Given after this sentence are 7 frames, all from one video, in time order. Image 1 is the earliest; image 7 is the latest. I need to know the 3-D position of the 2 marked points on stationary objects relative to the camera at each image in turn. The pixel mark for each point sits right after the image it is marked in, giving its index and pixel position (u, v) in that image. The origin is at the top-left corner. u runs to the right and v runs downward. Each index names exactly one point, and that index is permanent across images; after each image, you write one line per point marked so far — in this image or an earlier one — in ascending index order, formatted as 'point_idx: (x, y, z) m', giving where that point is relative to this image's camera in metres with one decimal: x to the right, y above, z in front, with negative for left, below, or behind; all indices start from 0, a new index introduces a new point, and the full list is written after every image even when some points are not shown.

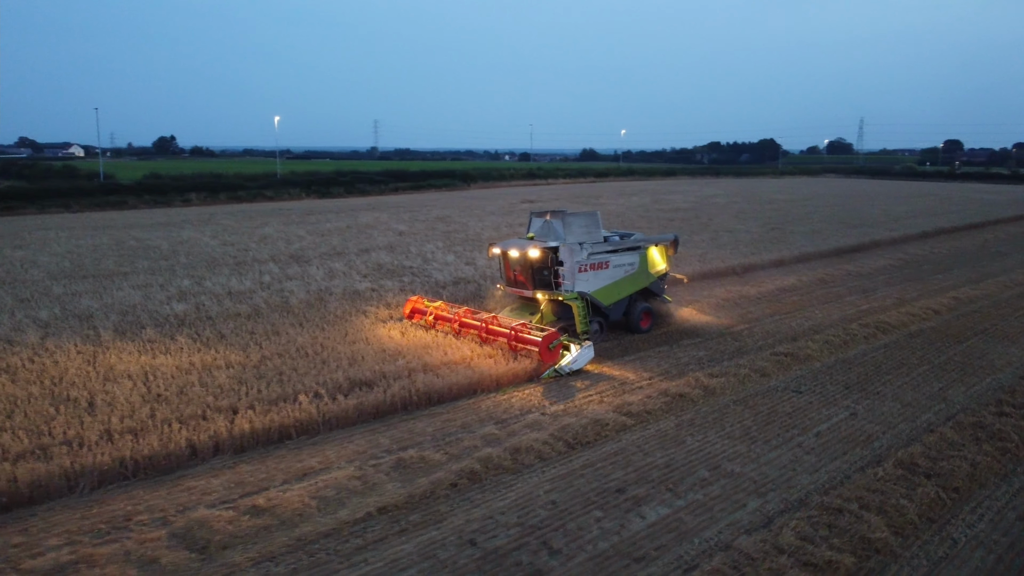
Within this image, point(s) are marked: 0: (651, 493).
0: (+1.1, -1.6, +6.3) m
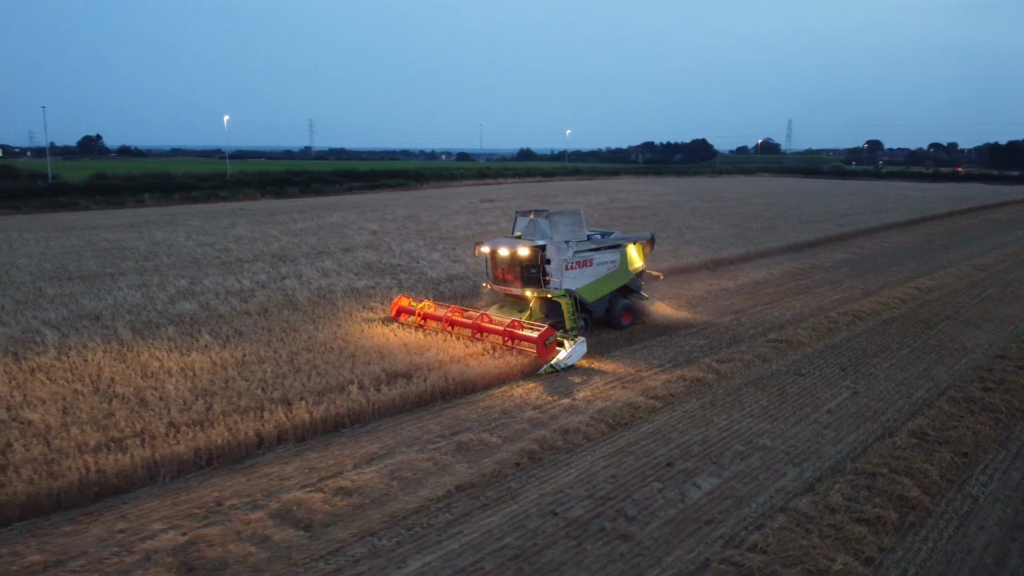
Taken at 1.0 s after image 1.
0: (+1.6, -1.5, +6.8) m
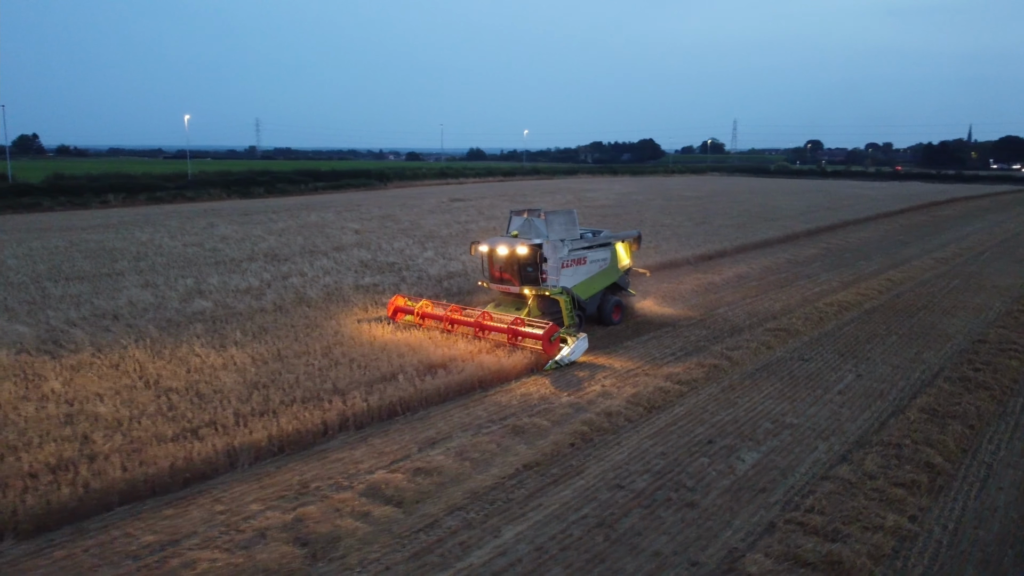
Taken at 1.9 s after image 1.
0: (+2.1, -1.4, +7.4) m
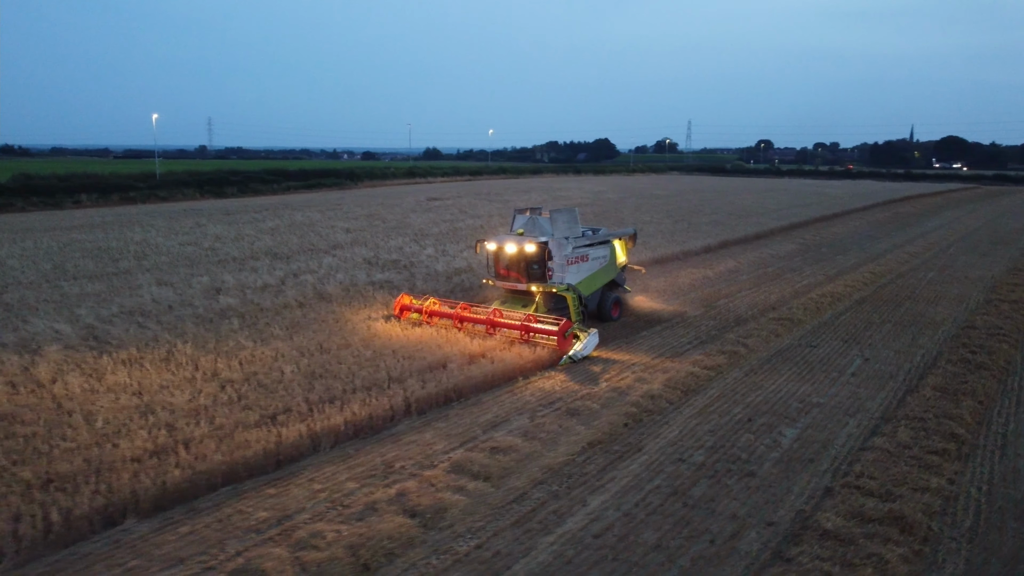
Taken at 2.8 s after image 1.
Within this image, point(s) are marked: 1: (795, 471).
0: (+2.6, -1.3, +8.0) m
1: (+2.3, -1.5, +6.7) m
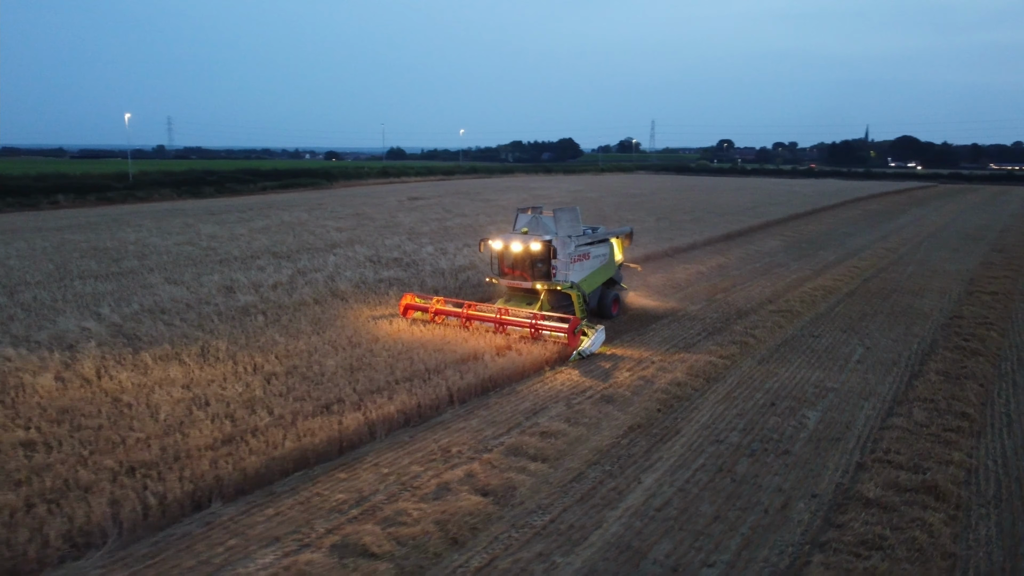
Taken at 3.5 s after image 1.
0: (+3.0, -1.2, +8.5) m
1: (+2.8, -1.4, +7.2) m
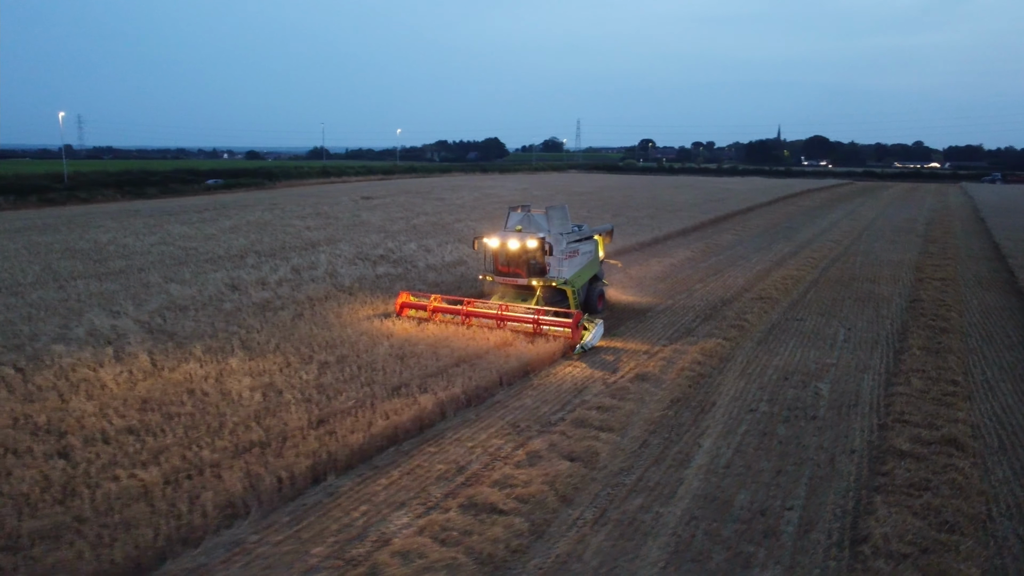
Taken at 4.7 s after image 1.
0: (+3.4, -1.0, +9.5) m
1: (+3.4, -1.3, +8.2) m
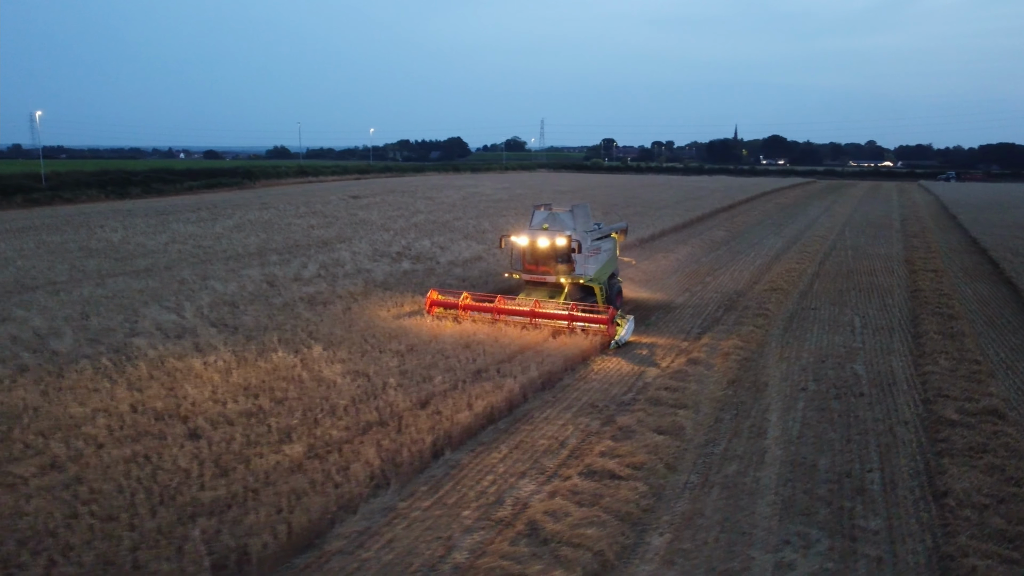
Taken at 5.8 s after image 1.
0: (+4.1, -0.9, +10.2) m
1: (+4.1, -1.1, +8.9) m
